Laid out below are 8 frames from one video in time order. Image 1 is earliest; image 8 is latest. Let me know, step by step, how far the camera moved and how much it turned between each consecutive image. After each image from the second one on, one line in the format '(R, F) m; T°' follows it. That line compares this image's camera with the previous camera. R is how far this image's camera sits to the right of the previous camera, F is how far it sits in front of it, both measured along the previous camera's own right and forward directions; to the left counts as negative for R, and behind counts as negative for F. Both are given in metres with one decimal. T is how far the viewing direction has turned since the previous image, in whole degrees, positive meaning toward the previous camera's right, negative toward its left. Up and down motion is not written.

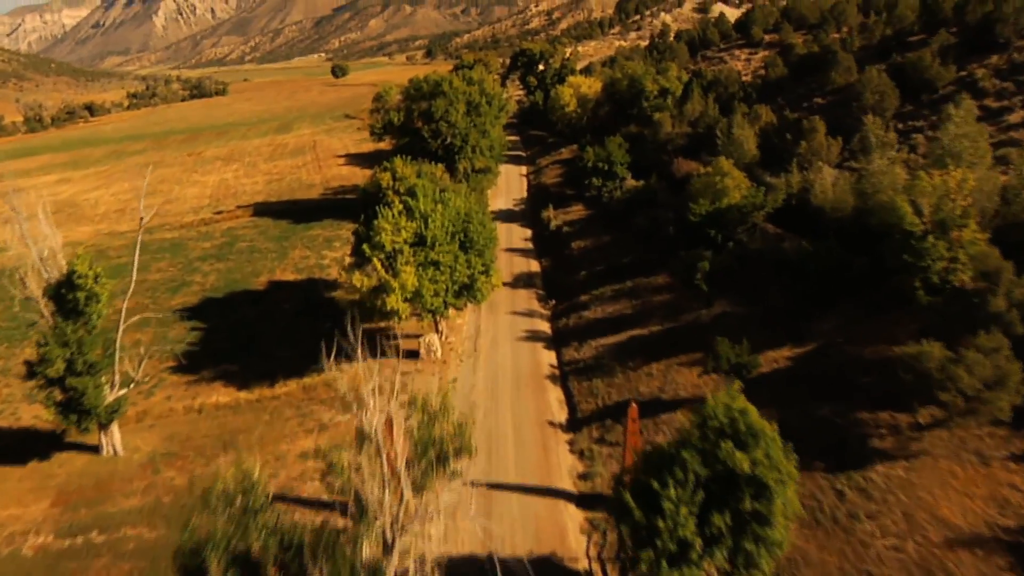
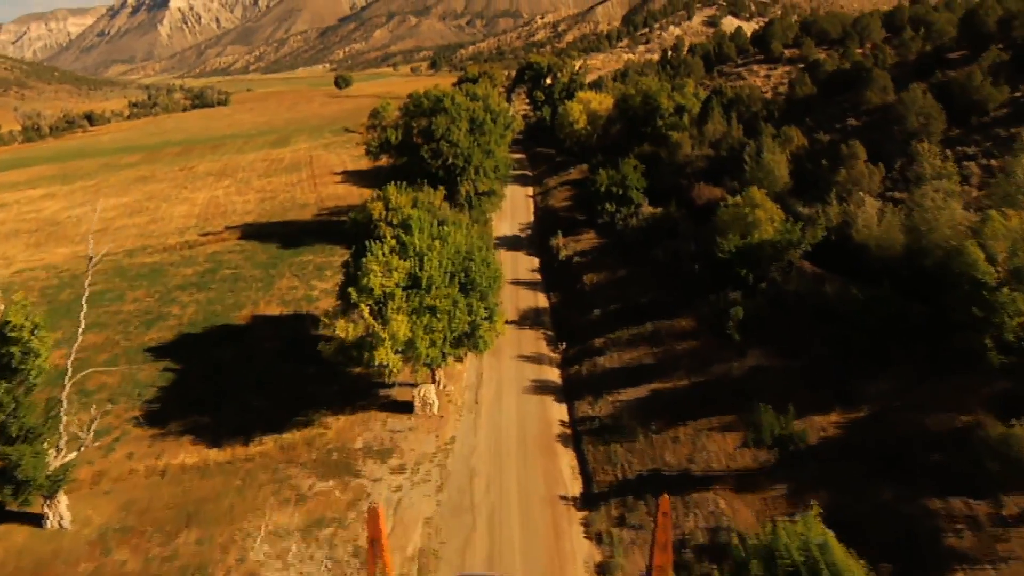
(-0.1, +4.0) m; 0°
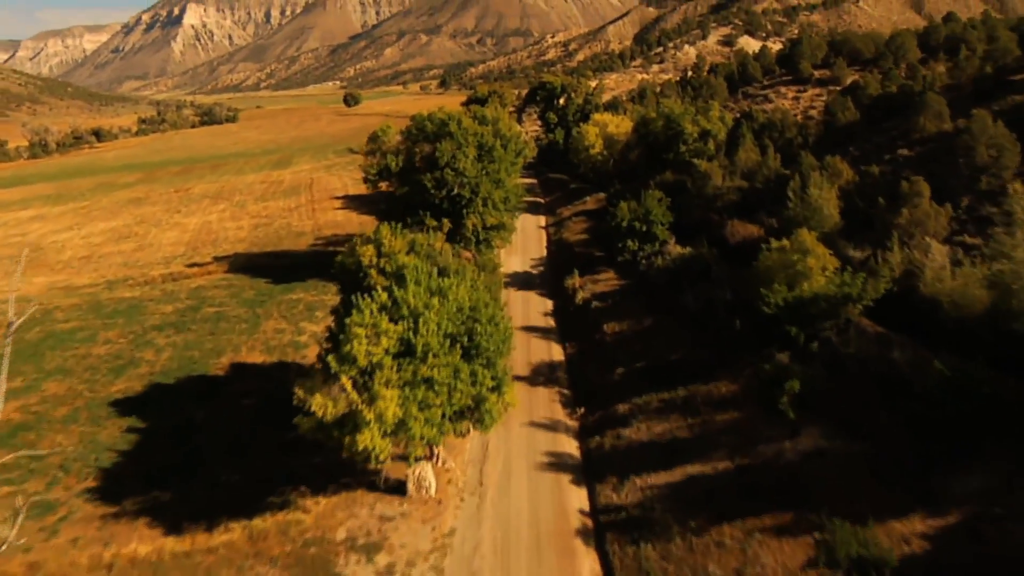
(-0.1, +4.6) m; -1°
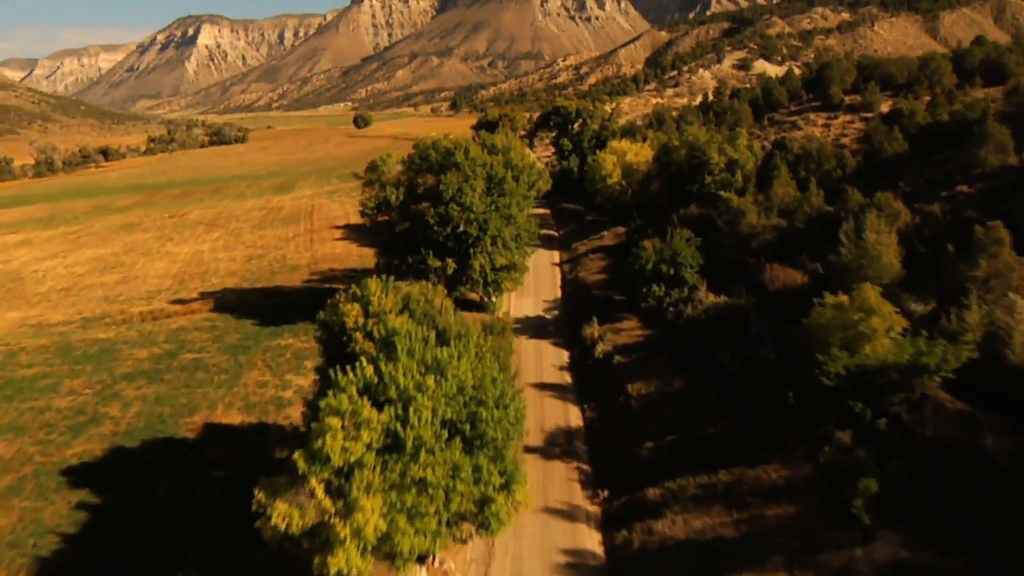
(-0.1, +4.5) m; -1°
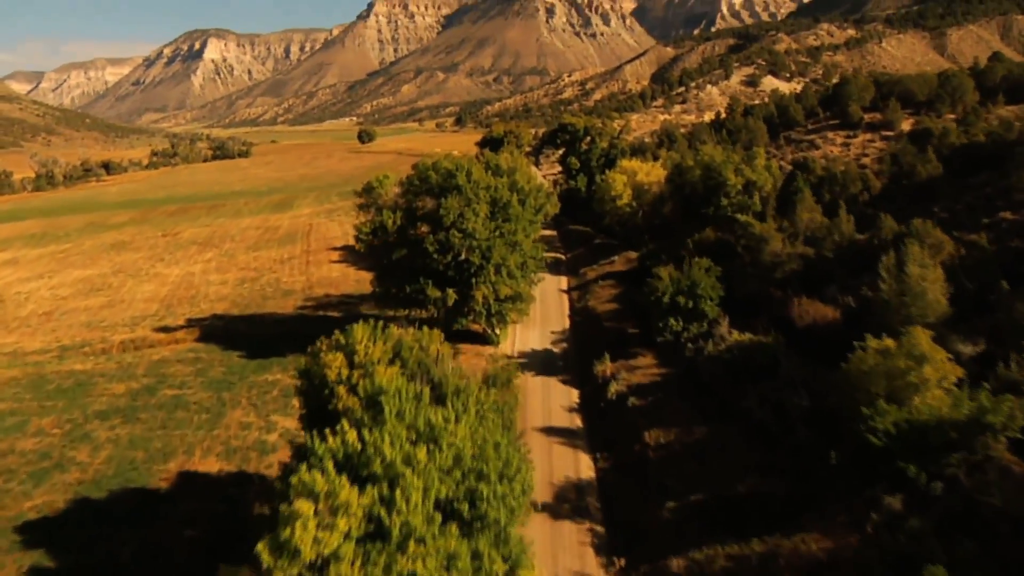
(-0.1, +2.9) m; 0°
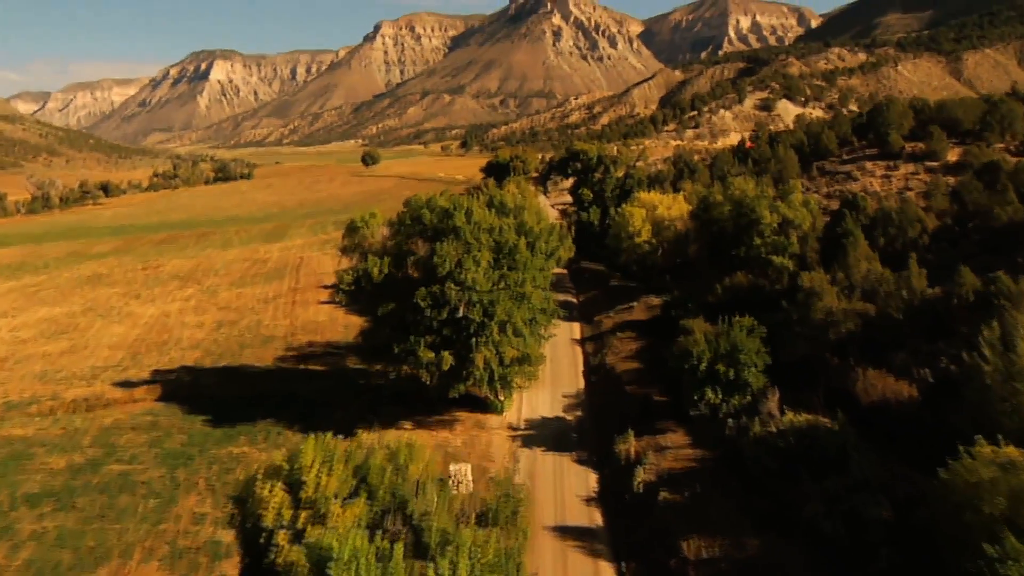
(-0.1, +5.6) m; 0°
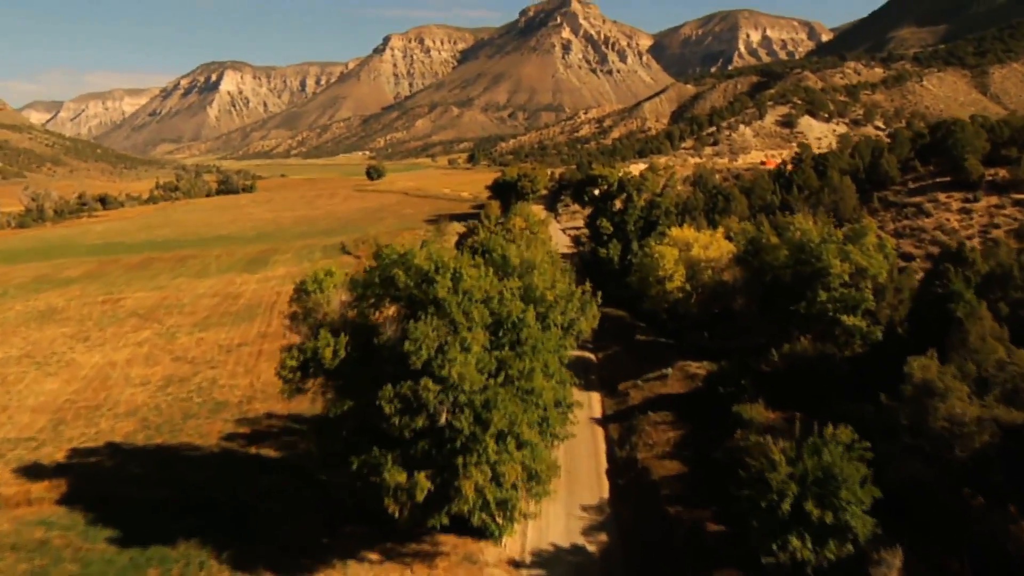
(+0.1, +8.8) m; -1°
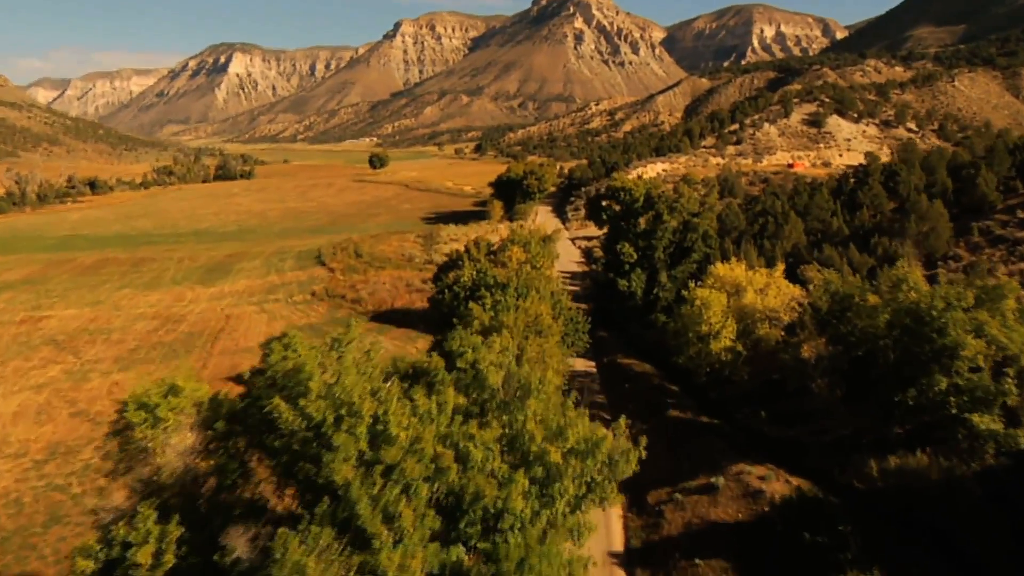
(+0.4, +10.8) m; 0°
